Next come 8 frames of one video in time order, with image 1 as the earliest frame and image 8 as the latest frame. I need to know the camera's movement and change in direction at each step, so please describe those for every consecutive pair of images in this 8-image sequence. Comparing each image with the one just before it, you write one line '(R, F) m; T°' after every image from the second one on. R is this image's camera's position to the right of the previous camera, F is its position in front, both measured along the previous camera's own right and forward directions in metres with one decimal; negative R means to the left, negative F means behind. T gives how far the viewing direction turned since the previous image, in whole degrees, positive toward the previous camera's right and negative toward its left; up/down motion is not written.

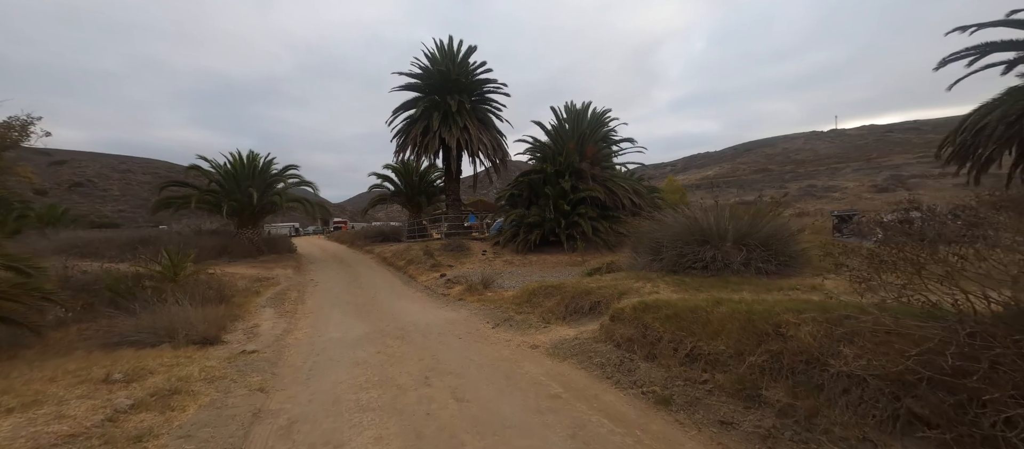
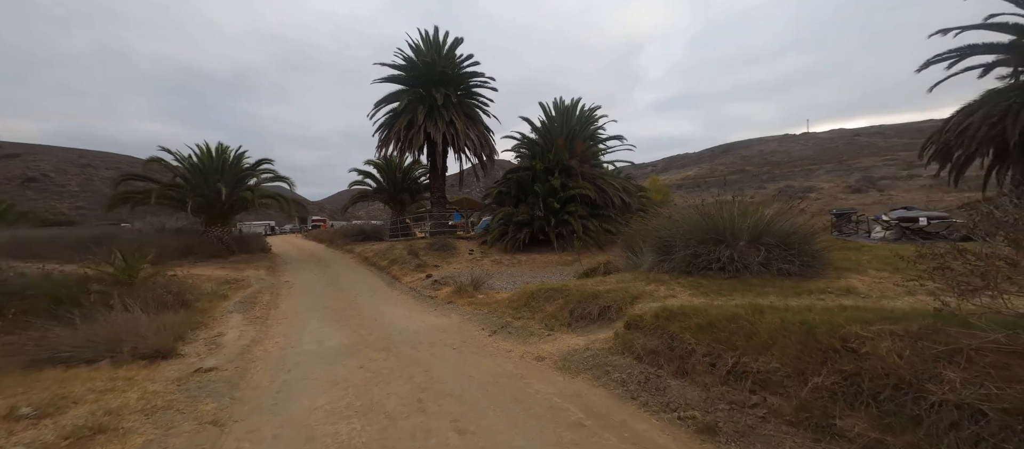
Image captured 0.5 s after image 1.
(-0.2, +0.6) m; +3°
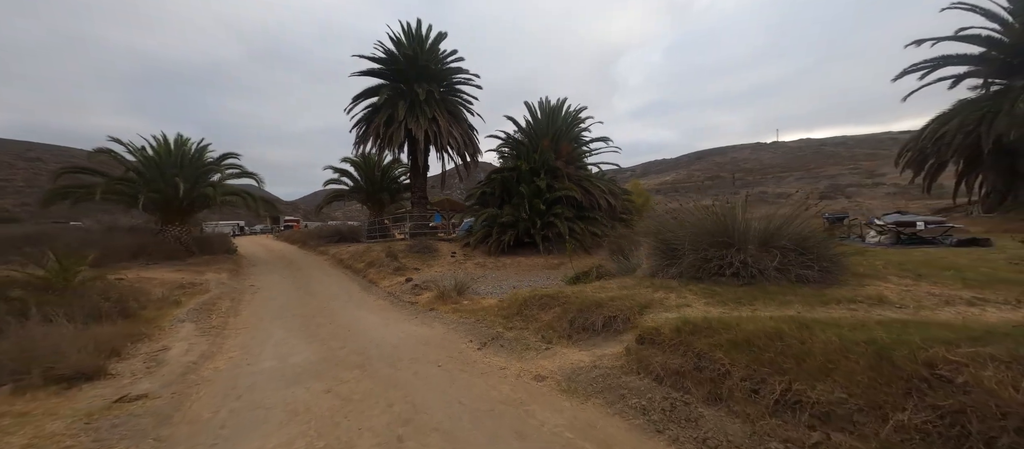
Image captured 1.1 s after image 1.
(-0.2, +0.6) m; +3°
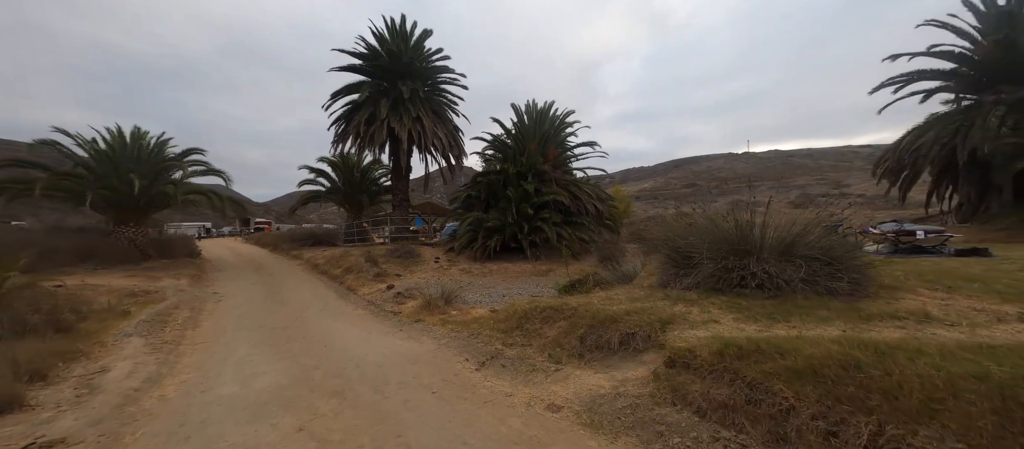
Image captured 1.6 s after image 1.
(-0.3, +0.6) m; +3°
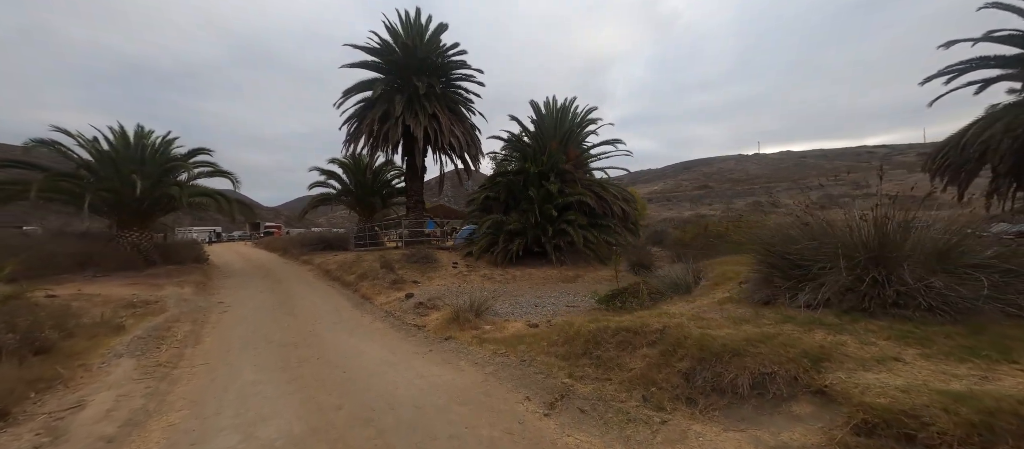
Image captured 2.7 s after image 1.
(-0.6, +1.1) m; -1°
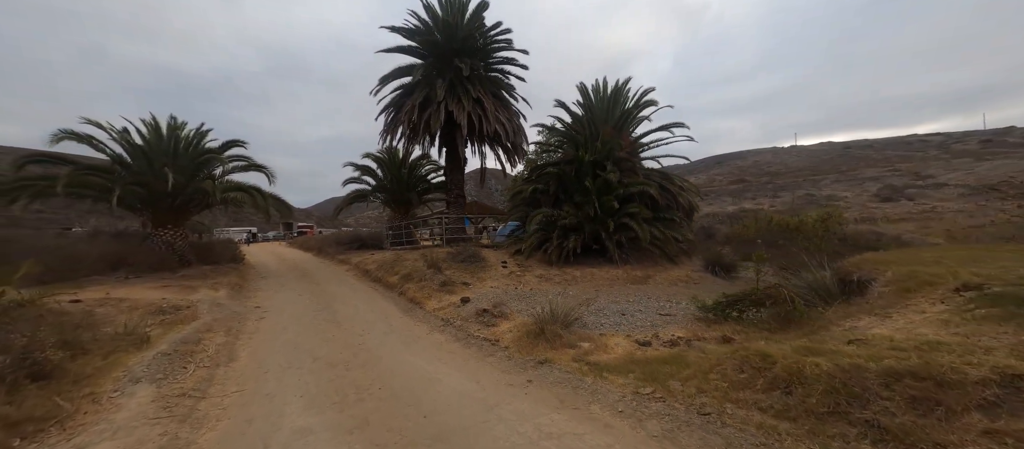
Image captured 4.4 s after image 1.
(-1.2, +1.6) m; -4°
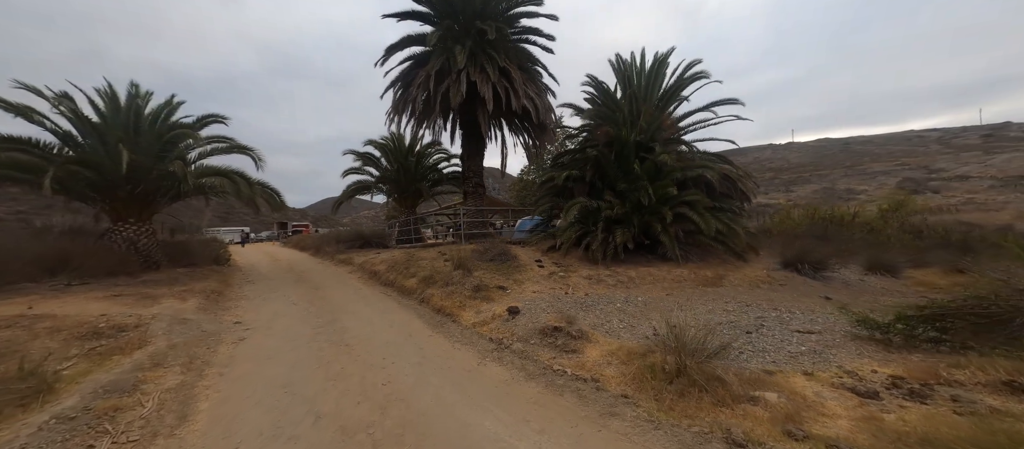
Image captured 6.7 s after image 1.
(-1.3, +2.4) m; +1°
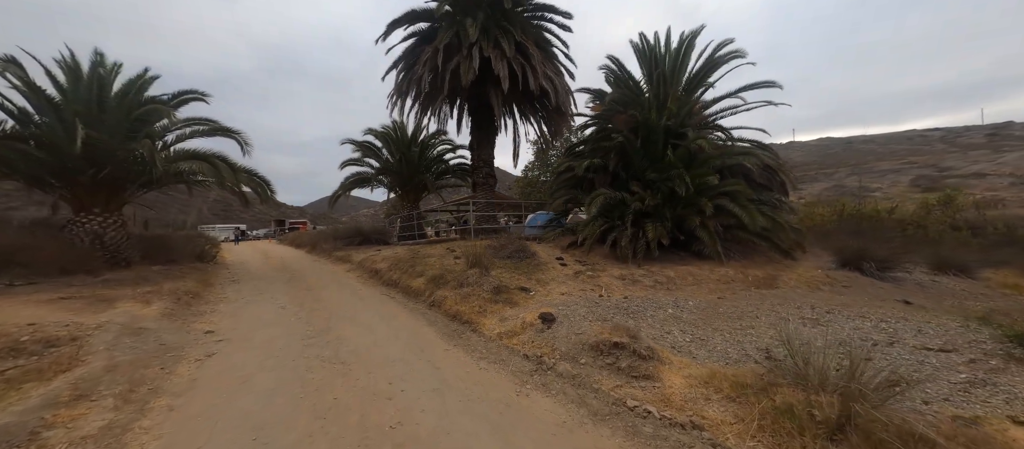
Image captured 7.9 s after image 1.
(-0.5, +1.4) m; 0°
